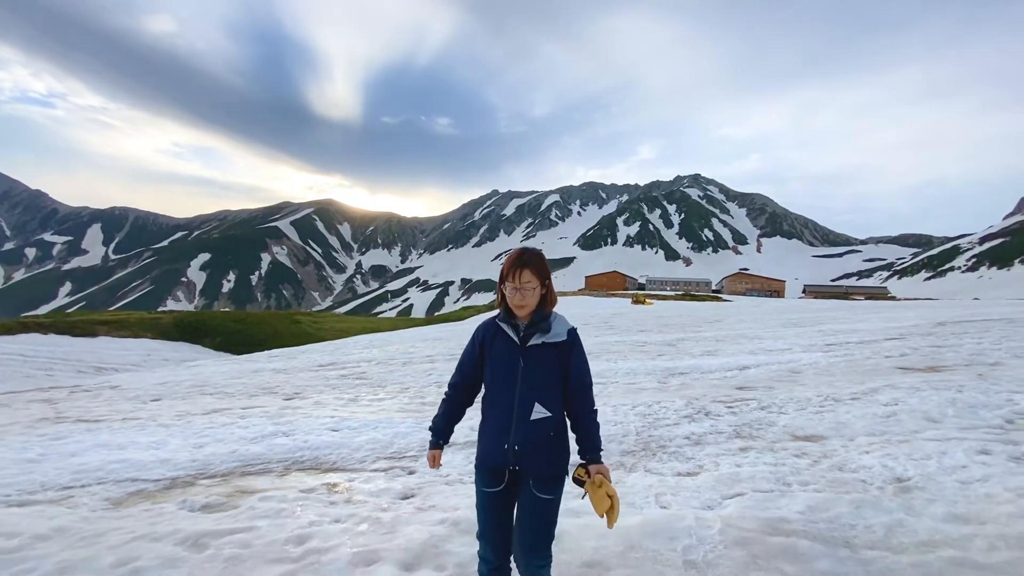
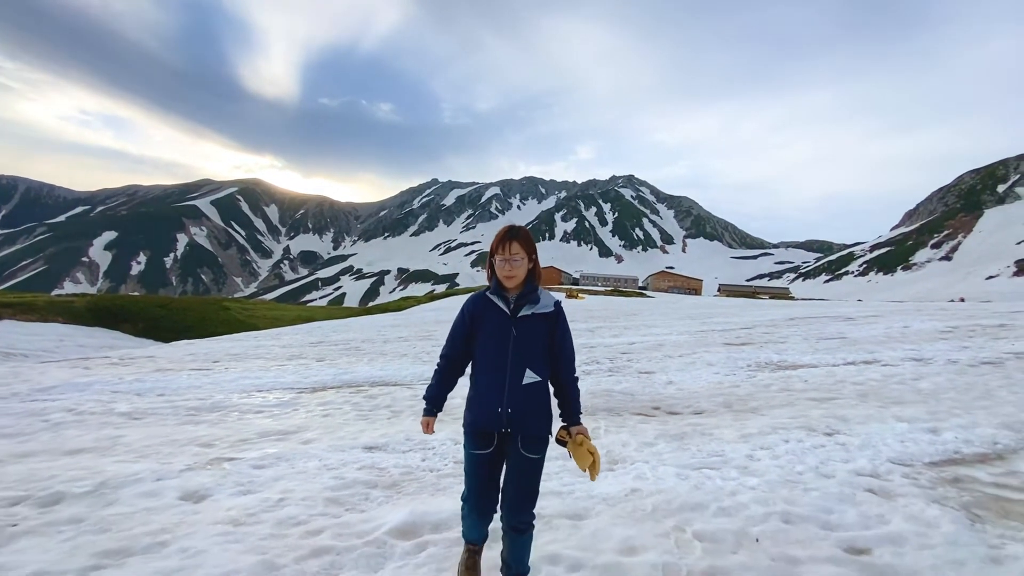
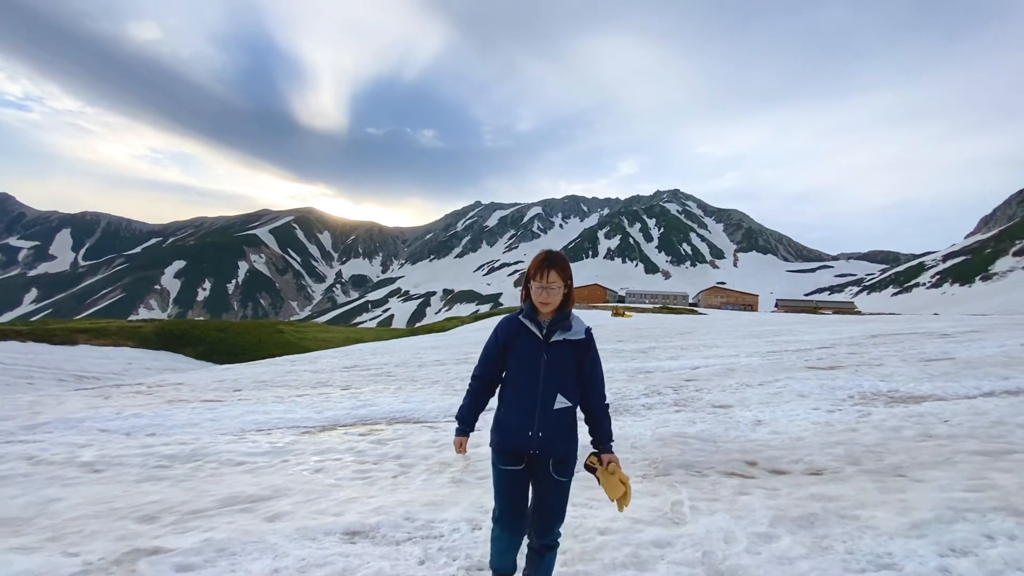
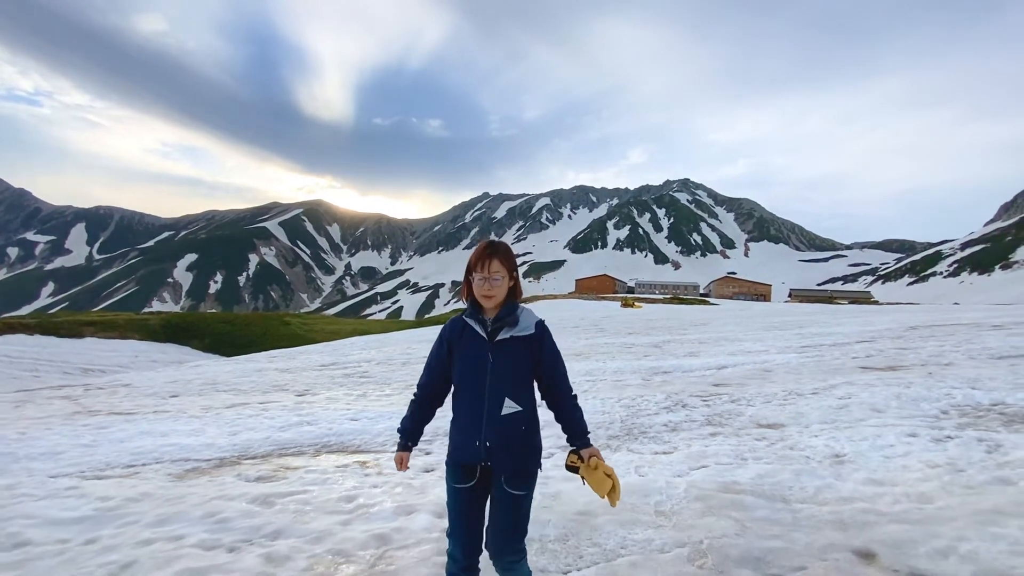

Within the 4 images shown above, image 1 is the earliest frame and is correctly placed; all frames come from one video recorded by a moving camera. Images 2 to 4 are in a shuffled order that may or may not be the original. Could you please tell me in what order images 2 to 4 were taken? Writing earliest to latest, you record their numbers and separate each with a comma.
4, 3, 2
